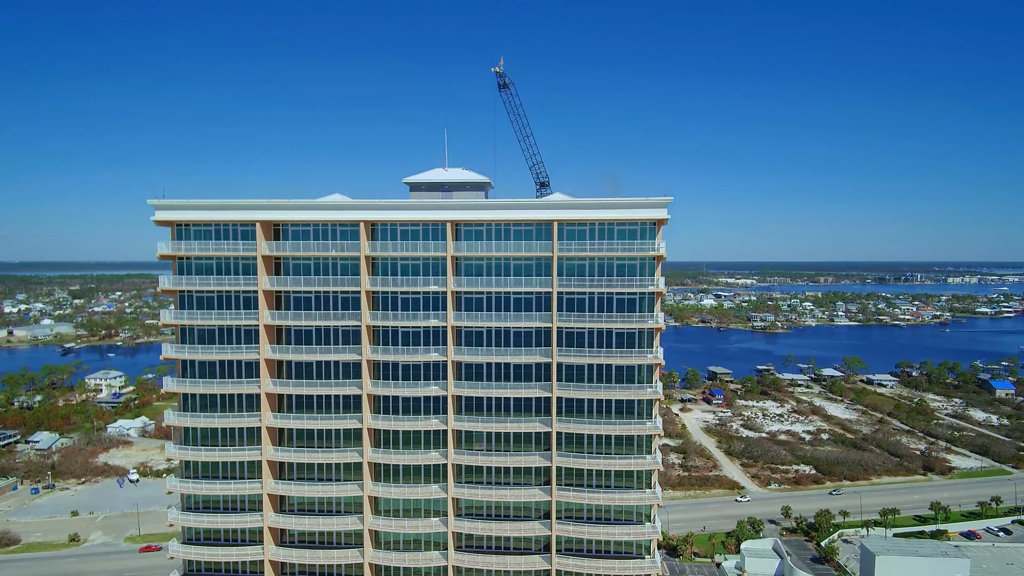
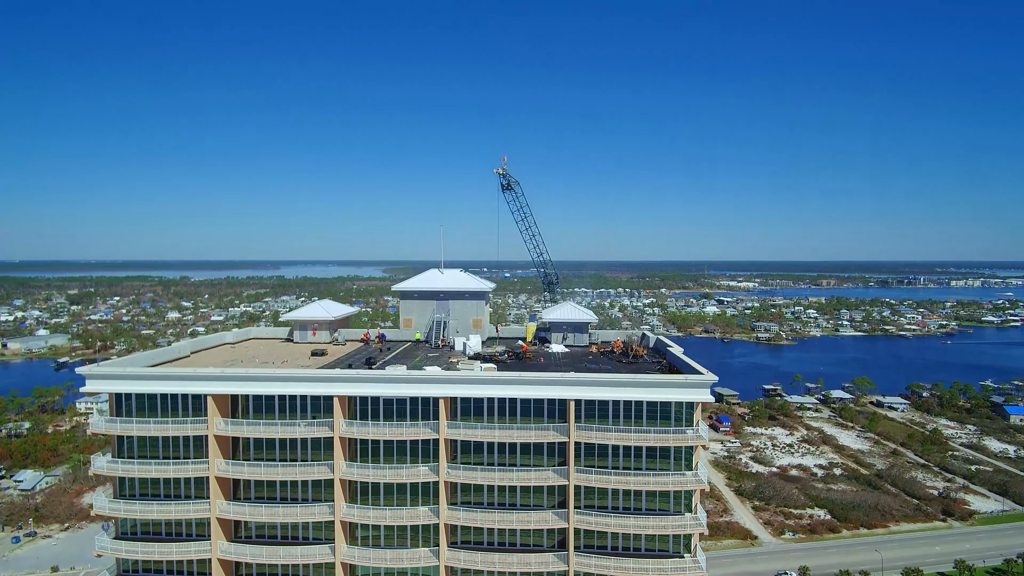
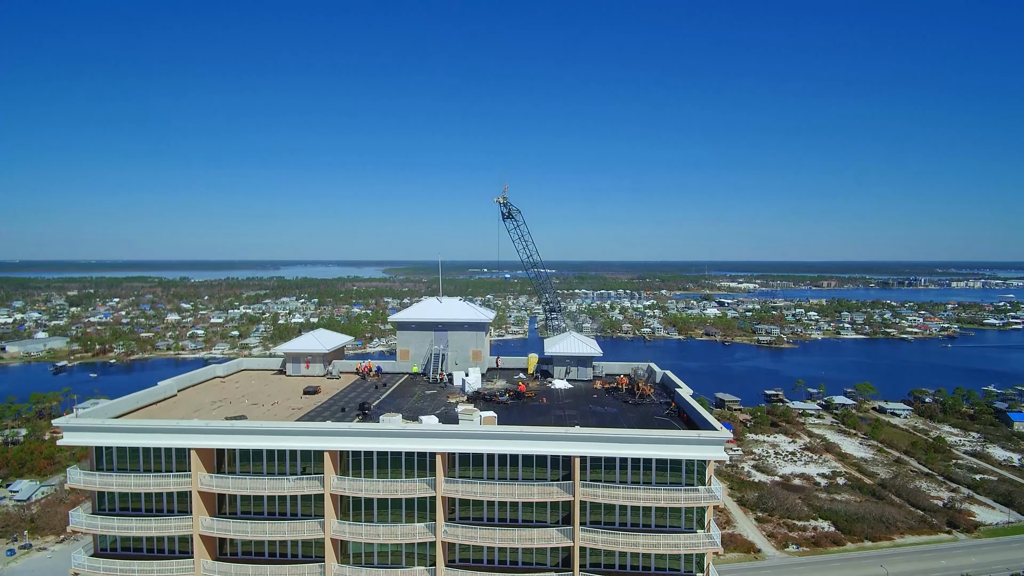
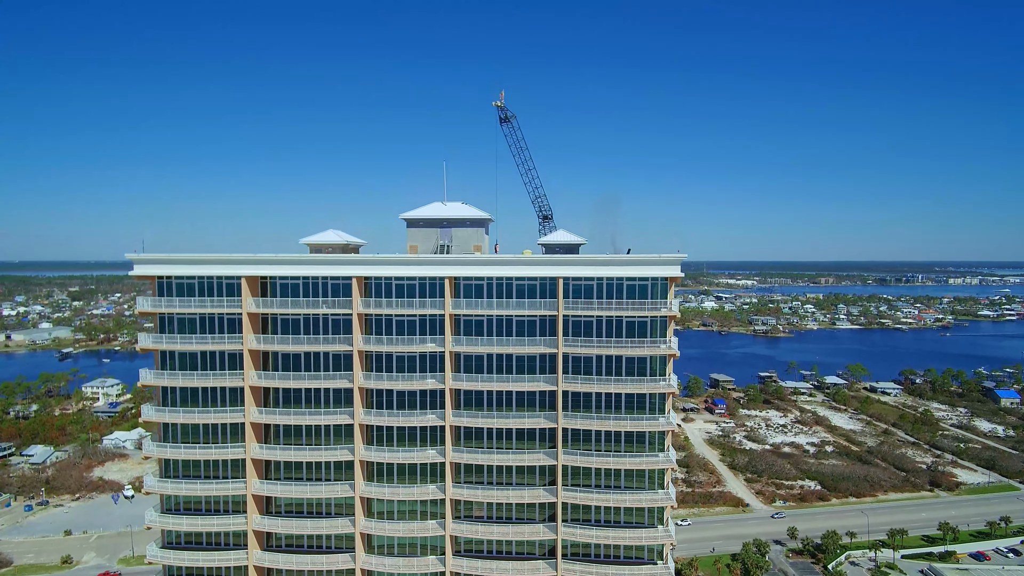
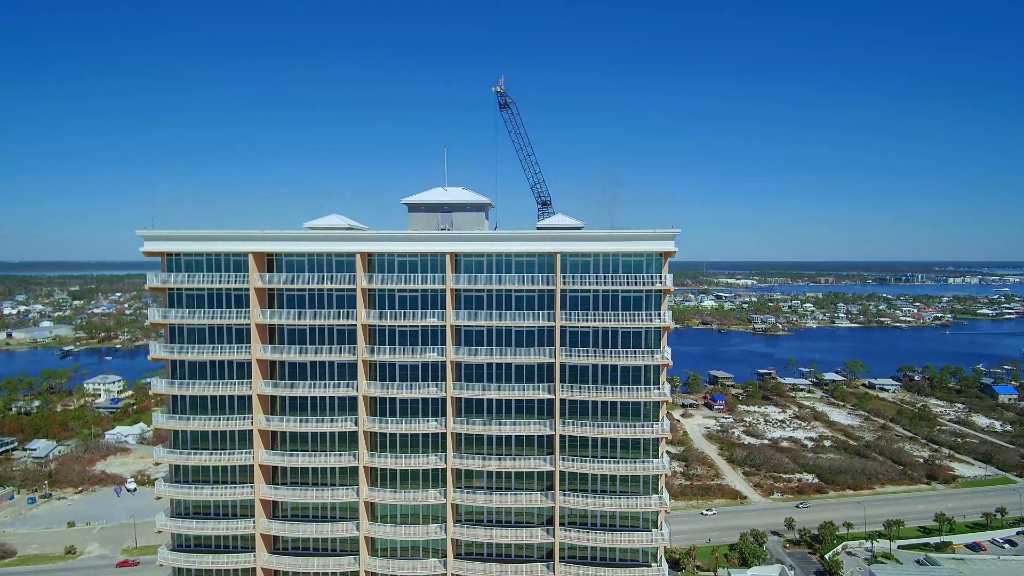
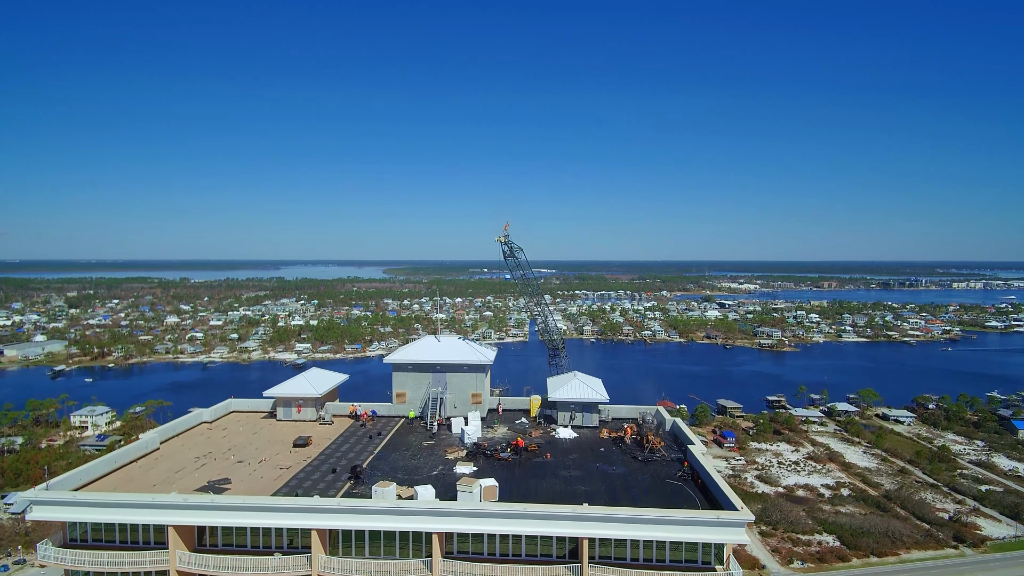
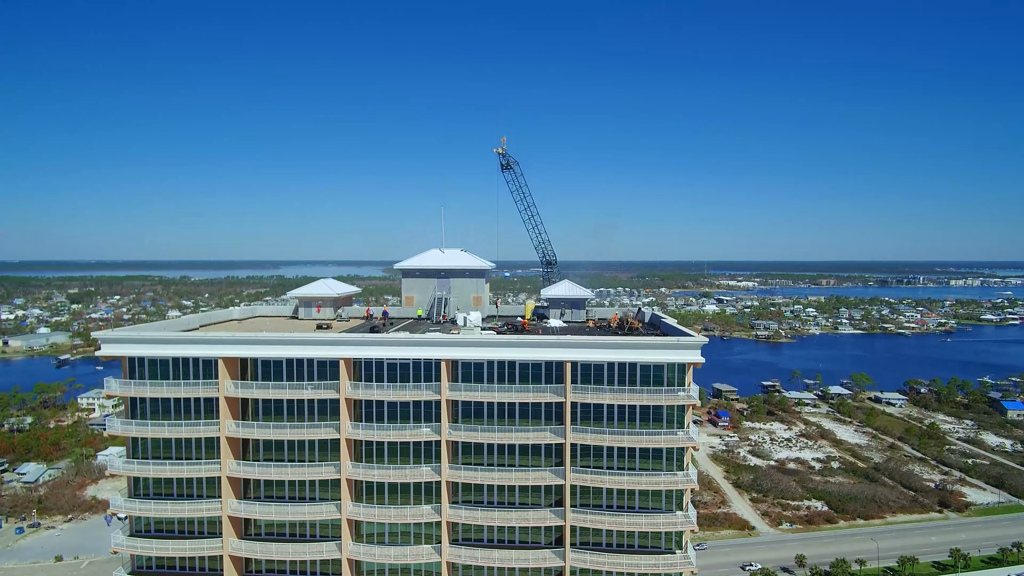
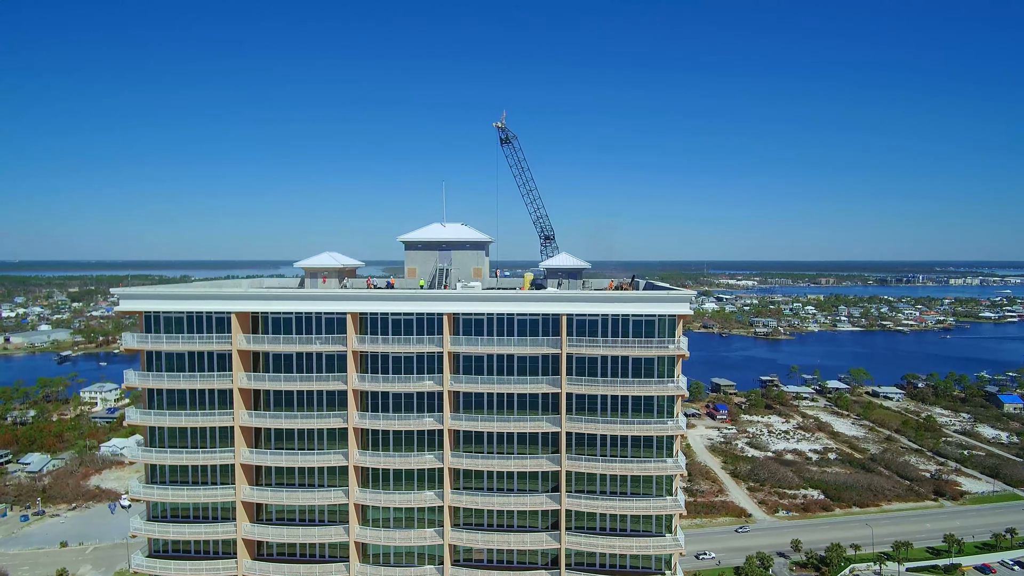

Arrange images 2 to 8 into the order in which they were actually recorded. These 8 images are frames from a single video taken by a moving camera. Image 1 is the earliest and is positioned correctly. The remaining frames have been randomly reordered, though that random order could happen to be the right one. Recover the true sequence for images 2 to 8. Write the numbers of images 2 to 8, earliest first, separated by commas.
5, 4, 8, 7, 2, 3, 6
